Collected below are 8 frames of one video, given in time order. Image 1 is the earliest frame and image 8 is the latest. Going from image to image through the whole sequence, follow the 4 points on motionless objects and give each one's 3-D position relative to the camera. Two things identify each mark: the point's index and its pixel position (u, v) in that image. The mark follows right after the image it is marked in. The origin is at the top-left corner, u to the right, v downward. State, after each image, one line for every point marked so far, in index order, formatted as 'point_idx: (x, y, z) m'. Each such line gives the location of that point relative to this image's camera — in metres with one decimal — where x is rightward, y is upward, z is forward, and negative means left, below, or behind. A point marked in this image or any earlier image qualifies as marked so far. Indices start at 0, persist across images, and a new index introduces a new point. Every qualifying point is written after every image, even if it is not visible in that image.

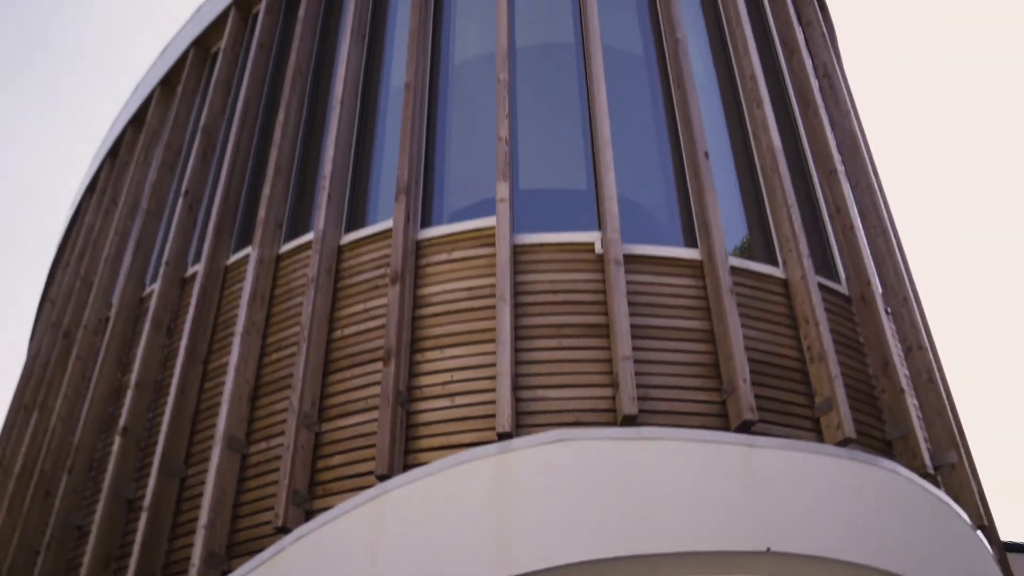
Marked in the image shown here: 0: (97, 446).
0: (-3.2, -1.2, +6.0) m
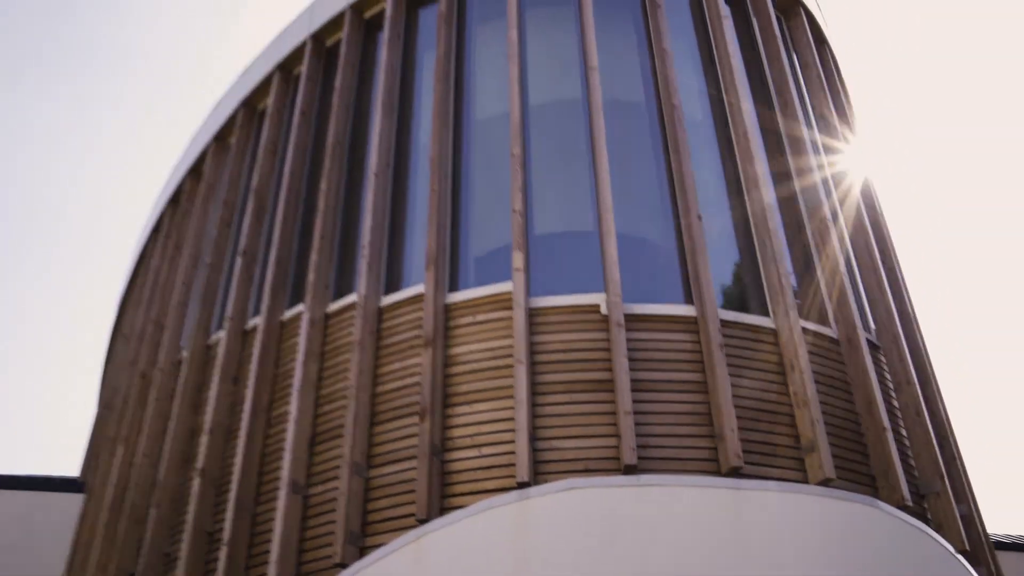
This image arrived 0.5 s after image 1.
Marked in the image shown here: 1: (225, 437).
0: (-2.9, -1.7, +6.8) m
1: (-2.4, -1.2, +6.4) m
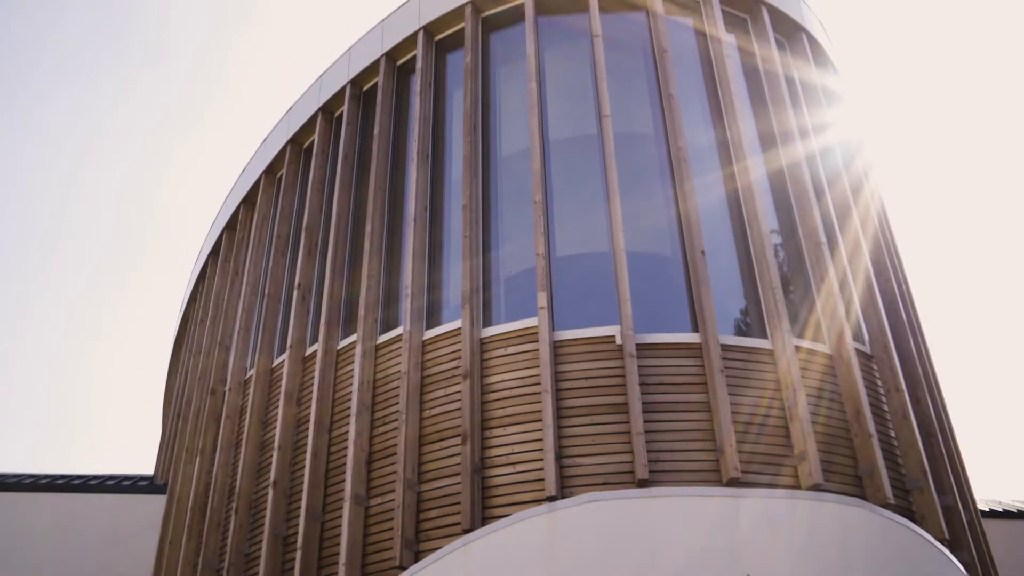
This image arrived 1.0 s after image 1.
0: (-2.6, -2.0, +7.8) m
1: (-2.1, -1.6, +7.3) m
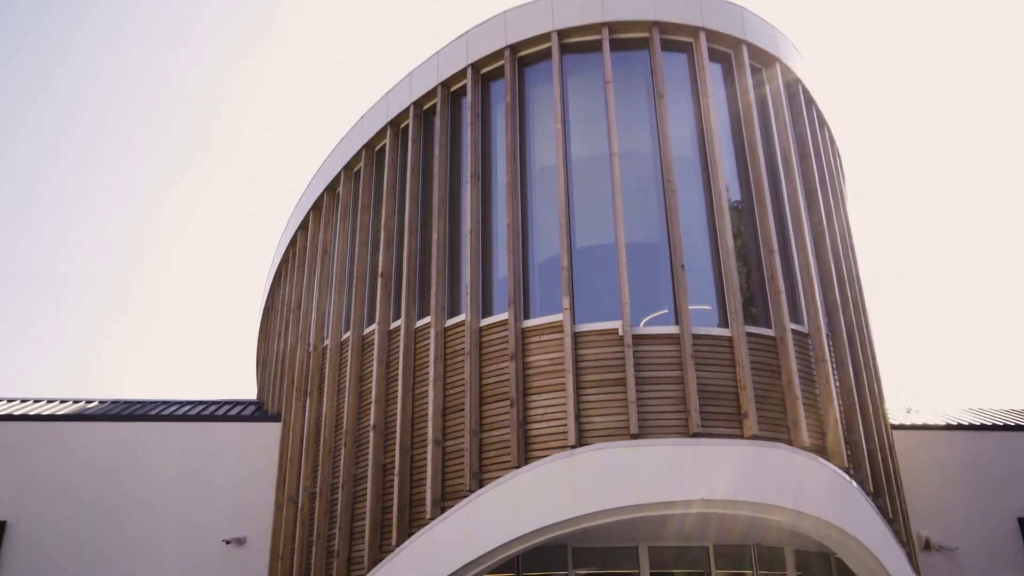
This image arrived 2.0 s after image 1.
0: (-2.1, -1.9, +10.4) m
1: (-1.6, -1.5, +10.0) m
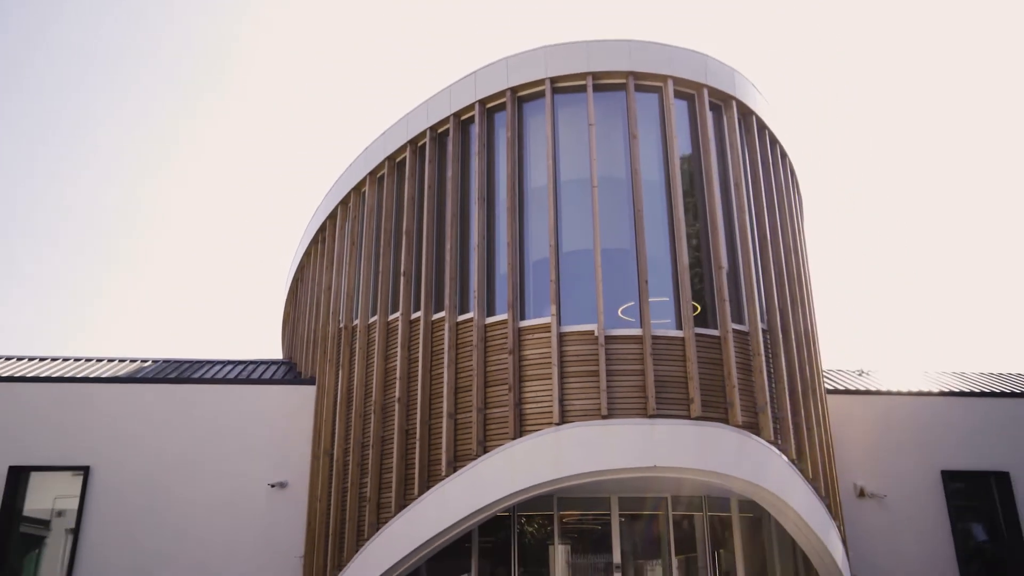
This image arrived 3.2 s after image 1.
0: (-2.1, -1.8, +12.7) m
1: (-1.6, -1.4, +12.2) m
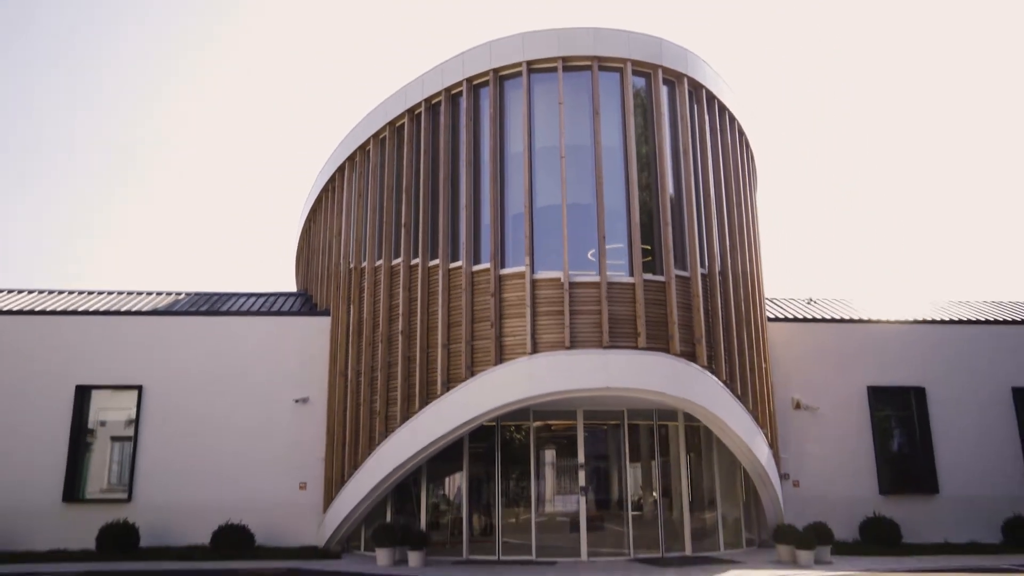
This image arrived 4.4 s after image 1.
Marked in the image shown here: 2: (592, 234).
0: (-2.4, -0.8, +15.2) m
1: (-1.9, -0.5, +14.6) m
2: (+1.3, +0.9, +13.0) m
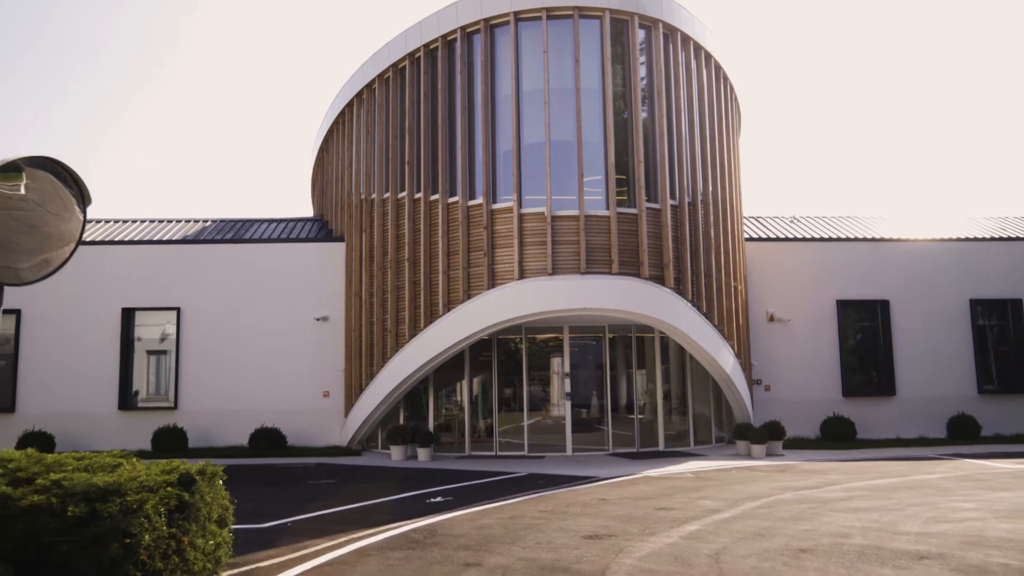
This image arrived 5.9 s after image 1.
0: (-2.5, +0.7, +16.9) m
1: (-2.1, +0.9, +16.3) m
2: (+1.1, +2.2, +14.5) m
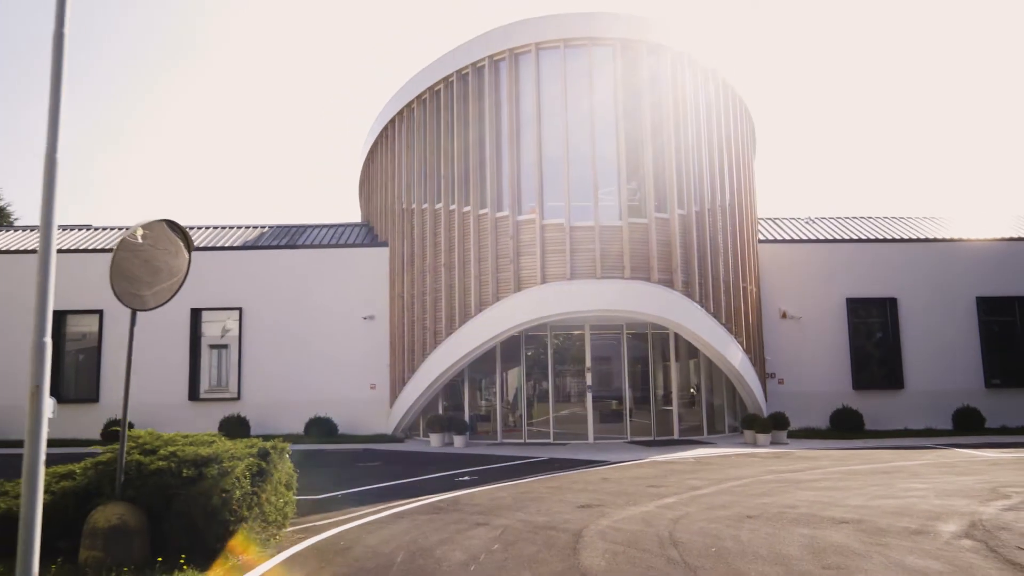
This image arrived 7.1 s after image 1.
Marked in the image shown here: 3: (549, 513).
0: (-1.9, +0.6, +18.7) m
1: (-1.5, +0.9, +18.0) m
2: (+1.6, +2.1, +16.0) m
3: (+0.4, -2.5, +8.6) m
